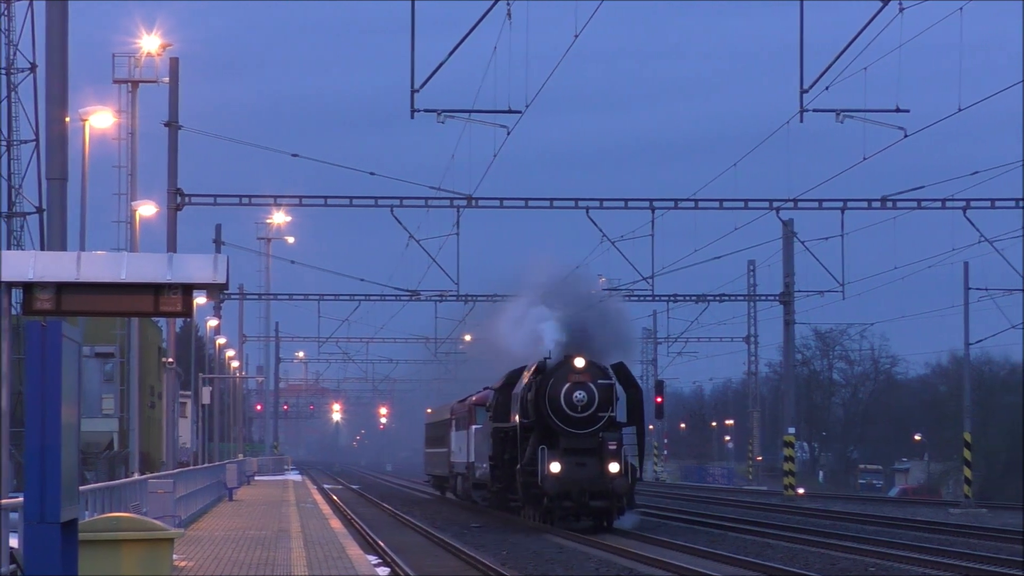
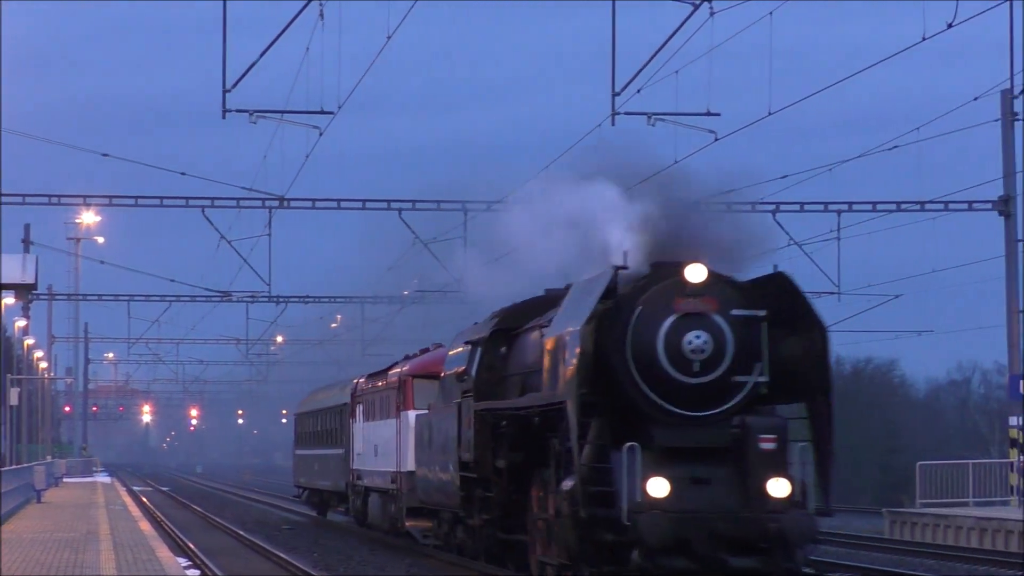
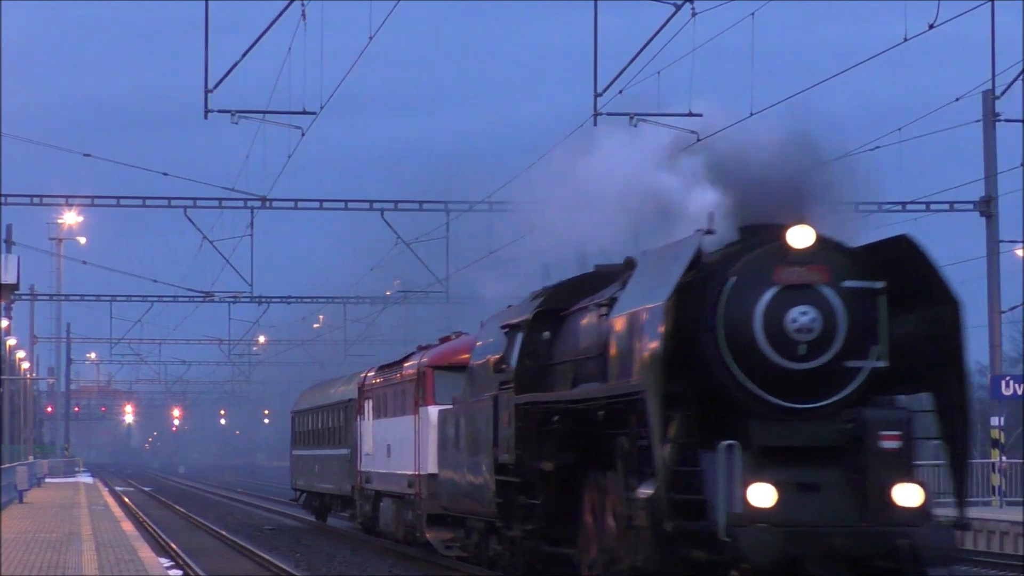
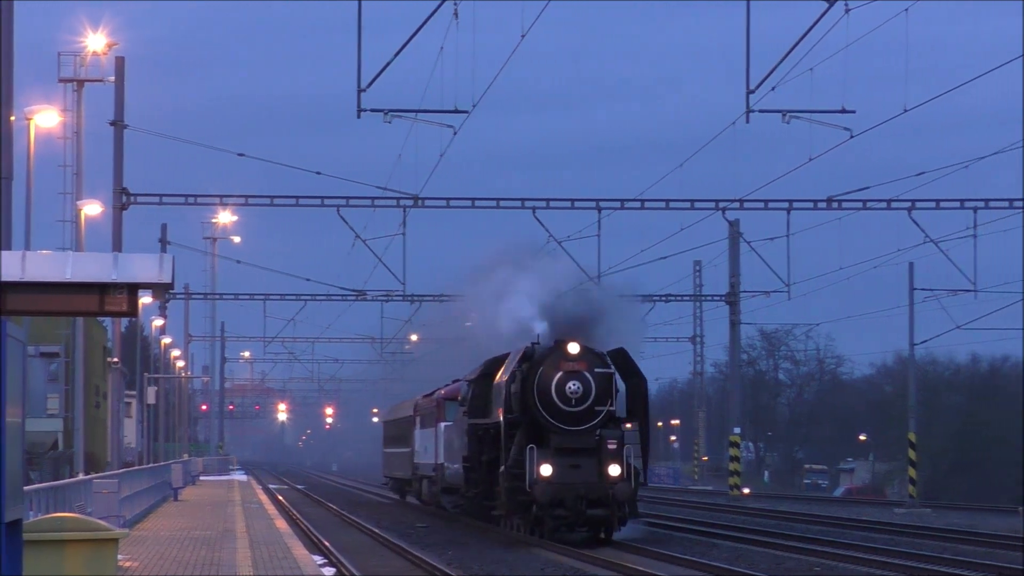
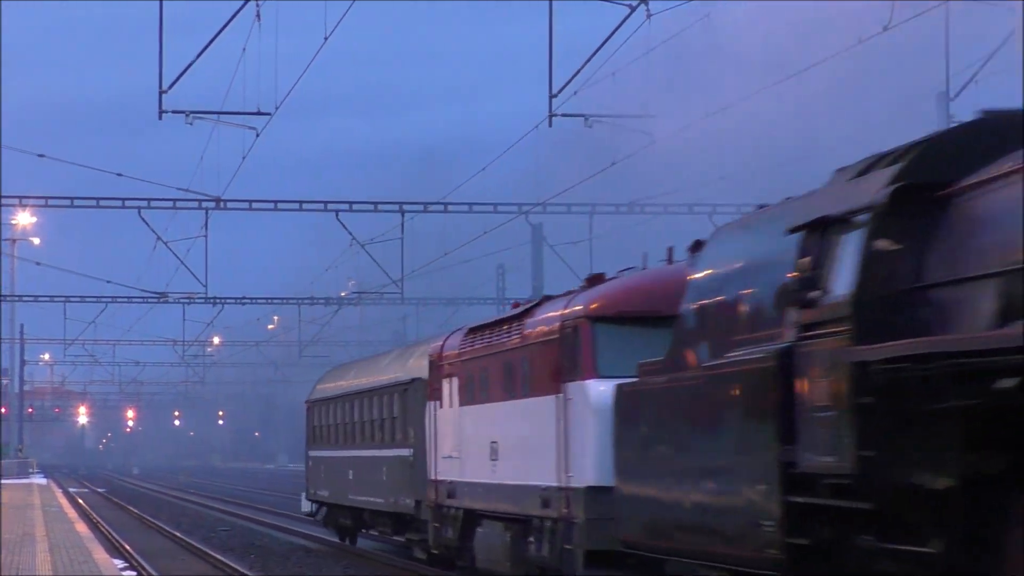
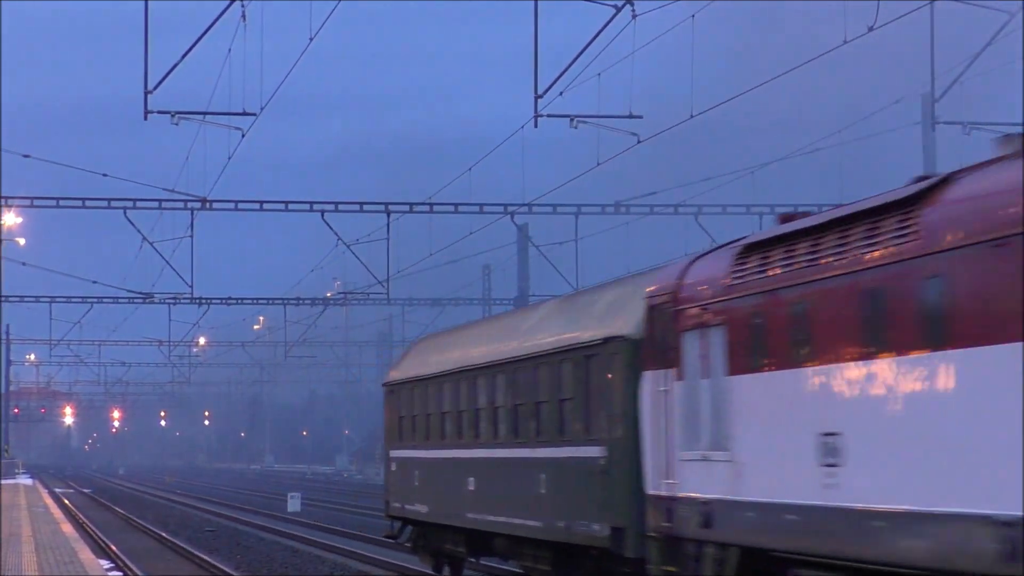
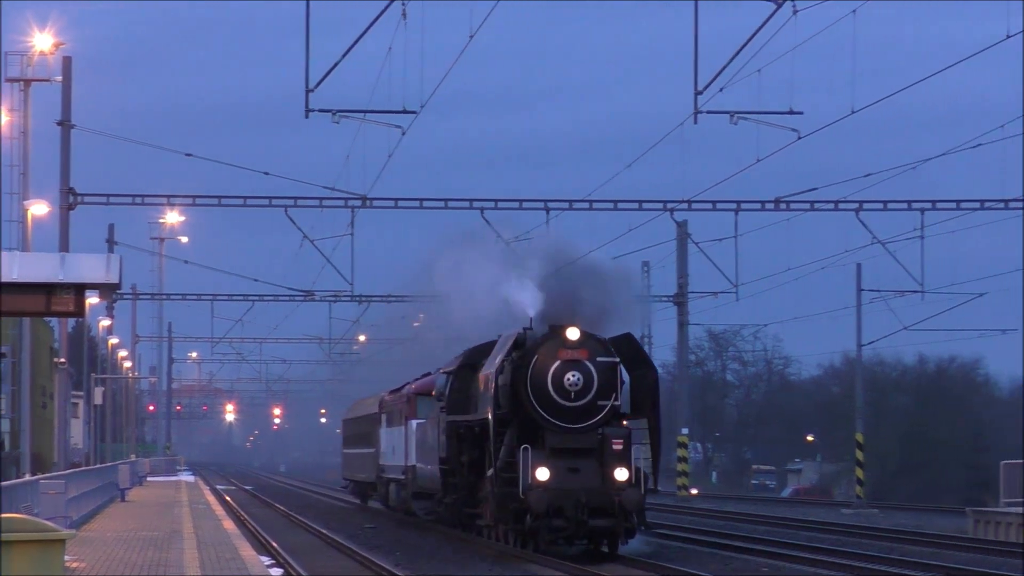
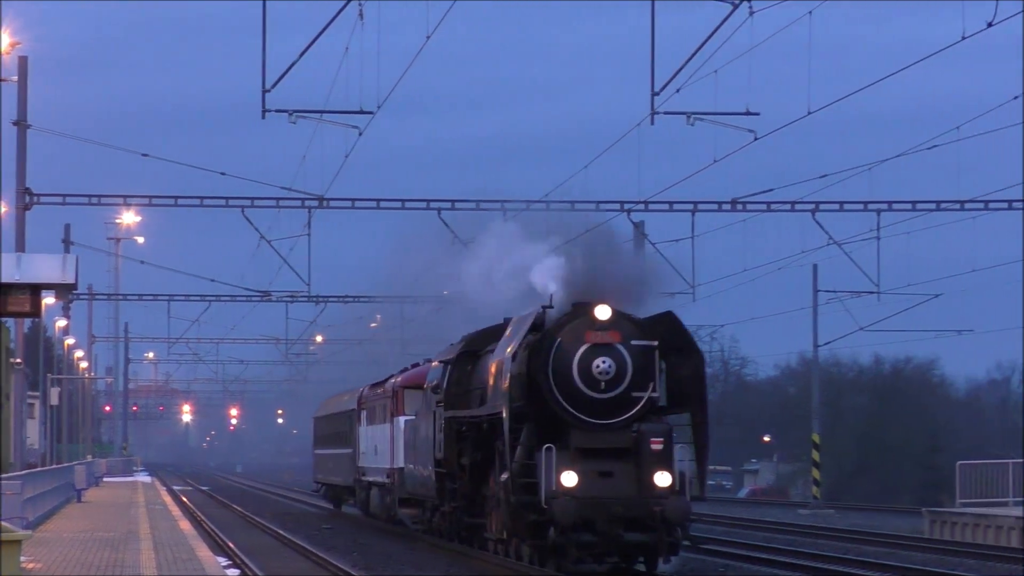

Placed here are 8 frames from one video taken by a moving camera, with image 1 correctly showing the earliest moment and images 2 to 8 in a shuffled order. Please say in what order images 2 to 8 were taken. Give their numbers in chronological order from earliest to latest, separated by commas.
4, 7, 8, 2, 3, 5, 6
